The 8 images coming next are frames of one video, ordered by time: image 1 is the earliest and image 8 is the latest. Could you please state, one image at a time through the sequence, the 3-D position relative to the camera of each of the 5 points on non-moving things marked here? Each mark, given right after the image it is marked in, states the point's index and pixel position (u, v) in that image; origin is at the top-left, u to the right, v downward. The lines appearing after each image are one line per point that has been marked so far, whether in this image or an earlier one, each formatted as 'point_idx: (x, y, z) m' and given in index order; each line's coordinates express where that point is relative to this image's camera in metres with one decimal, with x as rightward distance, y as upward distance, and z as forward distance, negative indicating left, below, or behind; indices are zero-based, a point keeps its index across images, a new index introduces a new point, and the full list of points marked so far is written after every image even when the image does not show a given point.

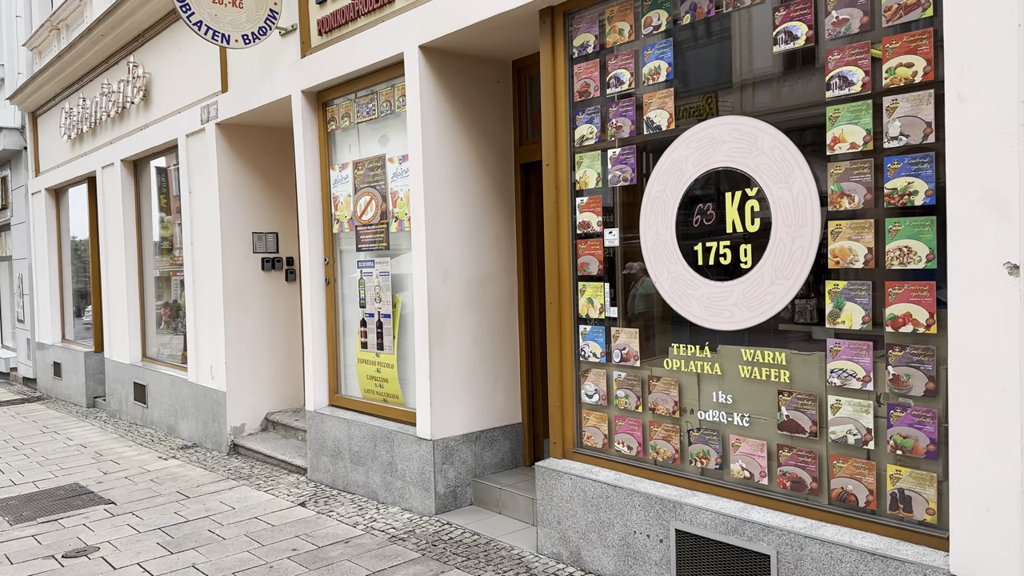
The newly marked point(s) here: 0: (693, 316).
0: (+1.0, -0.2, +4.5) m
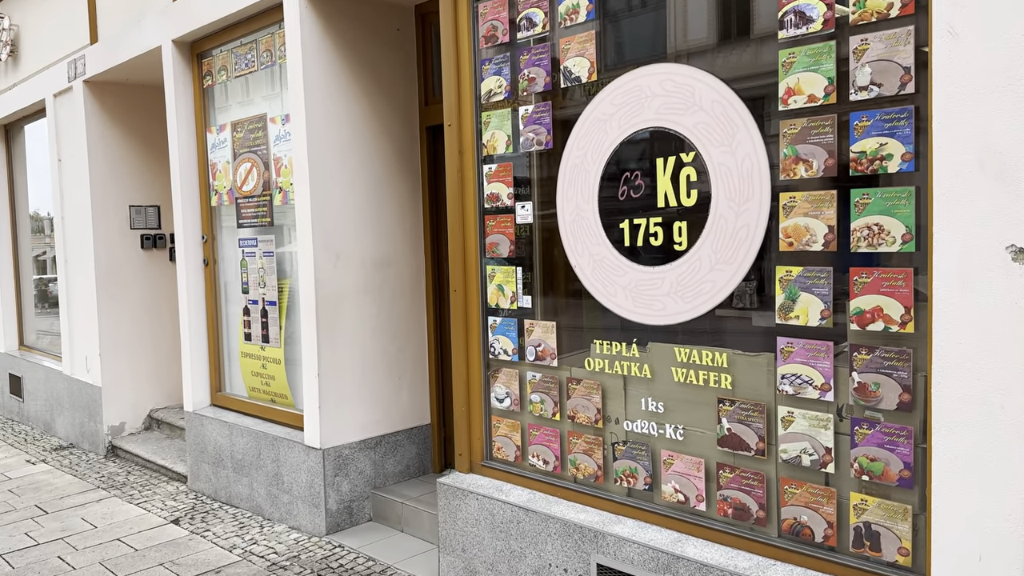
0: (+0.5, -0.1, +3.8) m
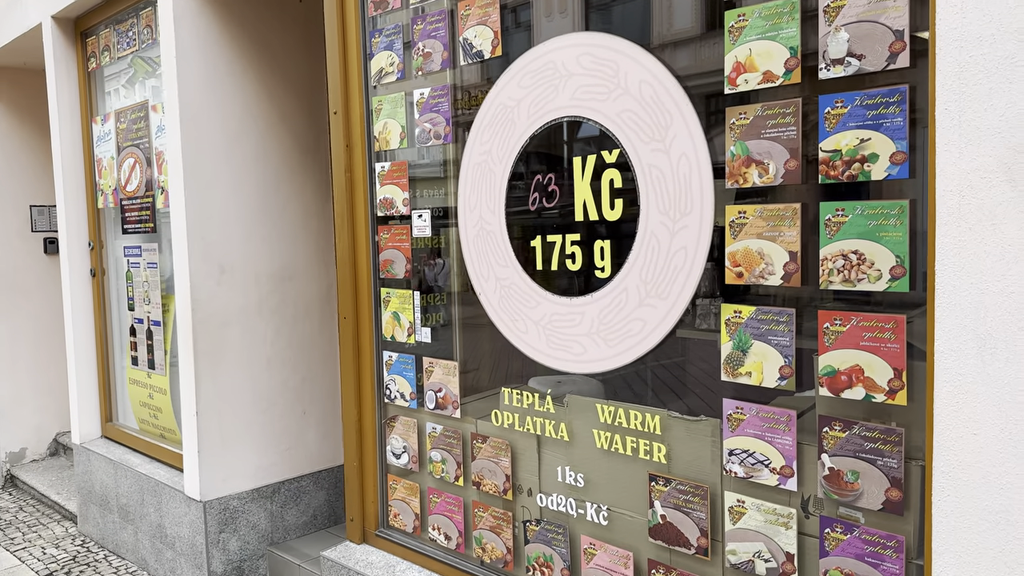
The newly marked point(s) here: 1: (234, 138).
0: (+0.1, -0.2, +2.9) m
1: (-1.5, +0.8, +4.4) m
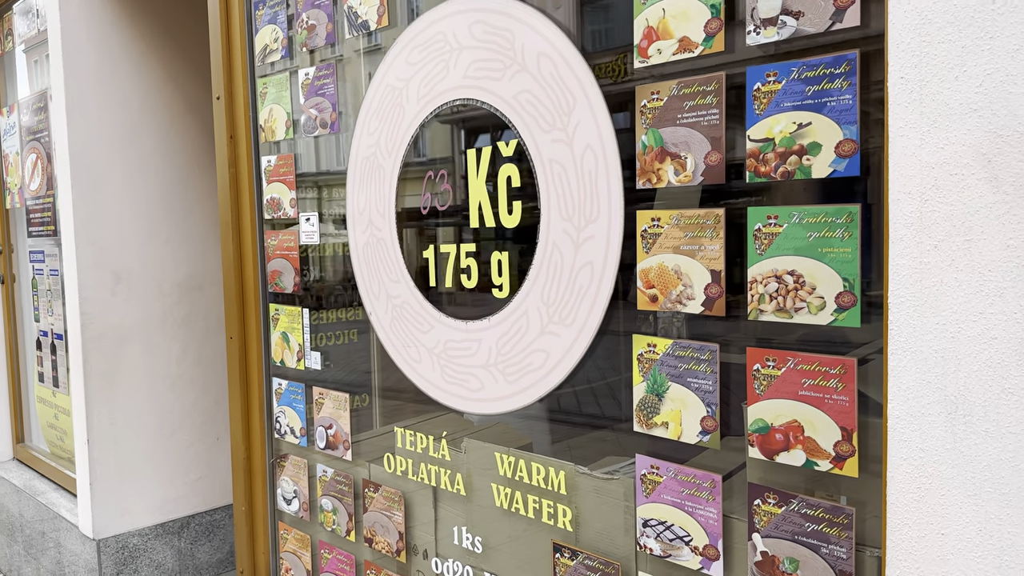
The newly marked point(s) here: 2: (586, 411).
0: (-0.3, -0.3, +2.4) m
1: (-1.9, +0.8, +3.9) m
2: (+0.2, -0.3, +2.0) m
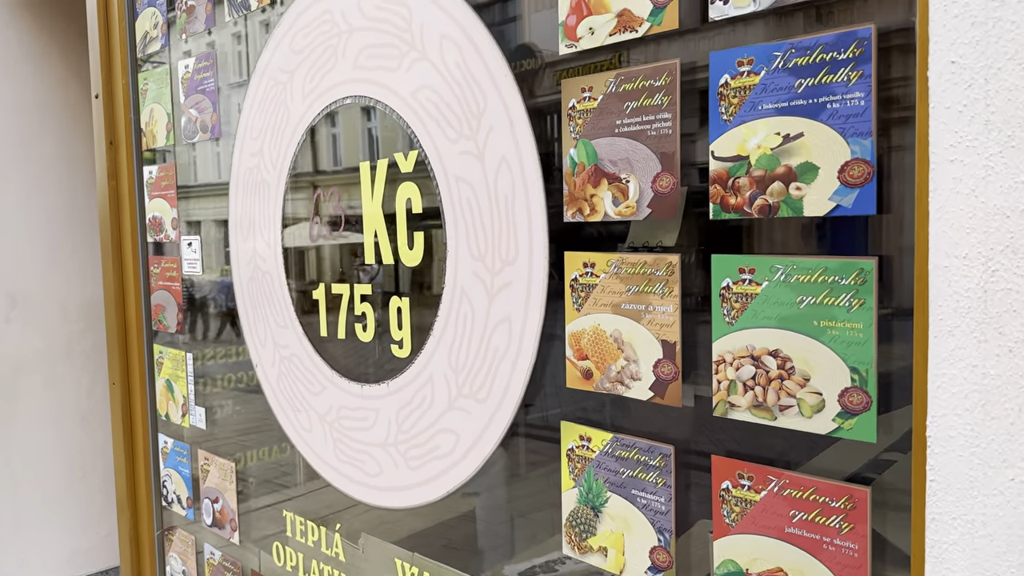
0: (-0.5, -0.4, +1.9) m
1: (-2.1, +0.7, +3.4) m
2: (0.0, -0.4, +1.5) m
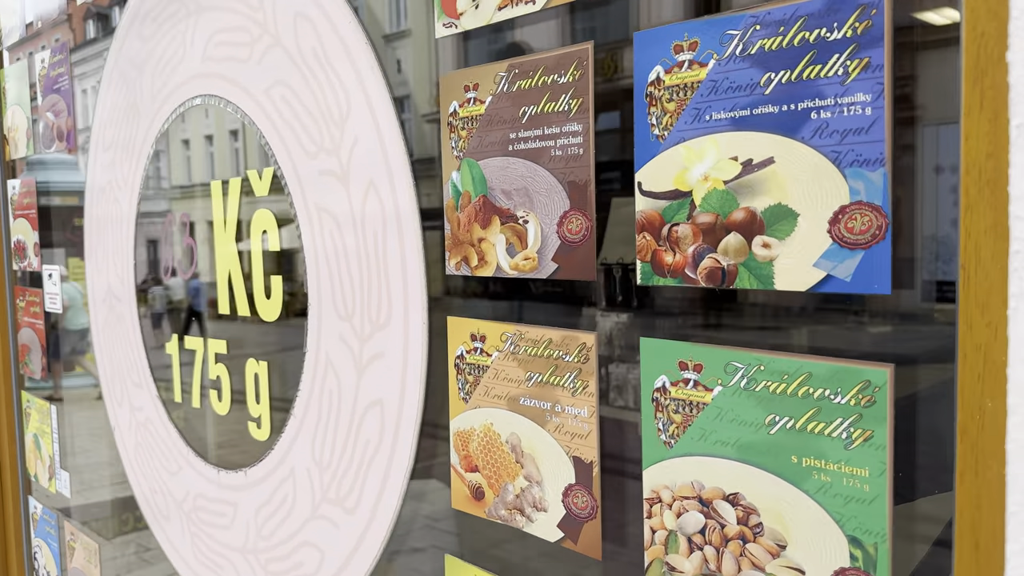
0: (-0.6, -0.5, +1.5) m
1: (-2.2, +0.6, +3.0) m
2: (-0.2, -0.5, +1.1) m
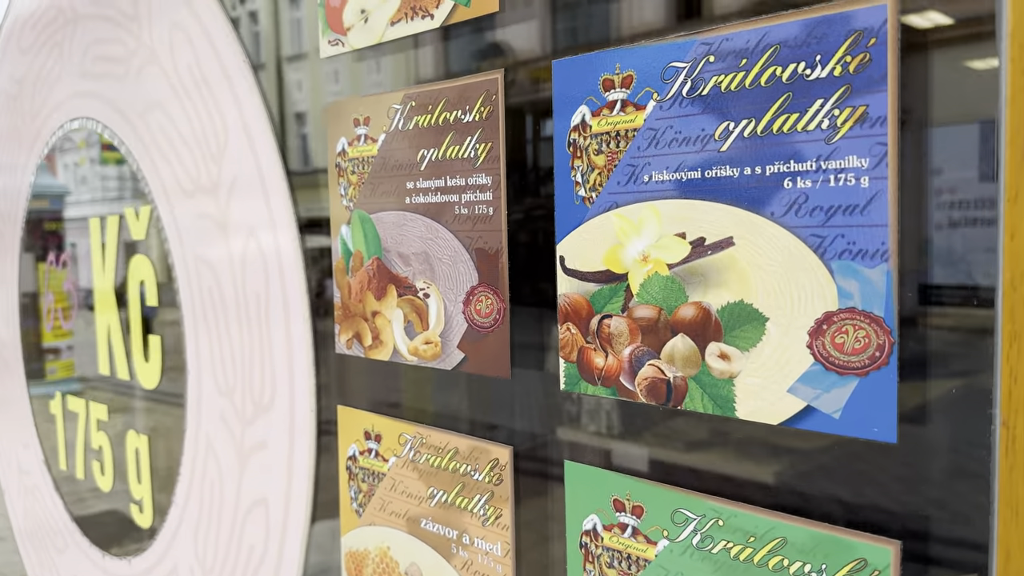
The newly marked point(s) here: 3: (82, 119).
0: (-0.7, -0.6, +1.3) m
1: (-2.4, +0.5, +2.8) m
2: (-0.3, -0.6, +0.9) m
3: (-0.6, +0.2, +1.1) m
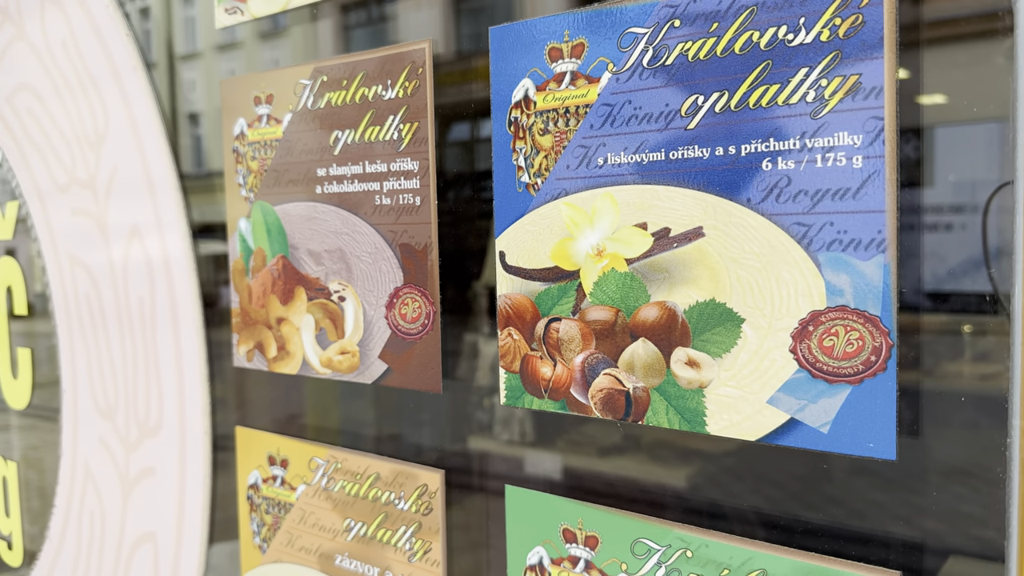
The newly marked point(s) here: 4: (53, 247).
0: (-0.9, -0.6, +1.2) m
1: (-2.7, +0.5, +2.4) m
2: (-0.3, -0.6, +0.8) m
3: (-0.7, +0.2, +1.0) m
4: (-0.5, 0.0, +0.8) m
